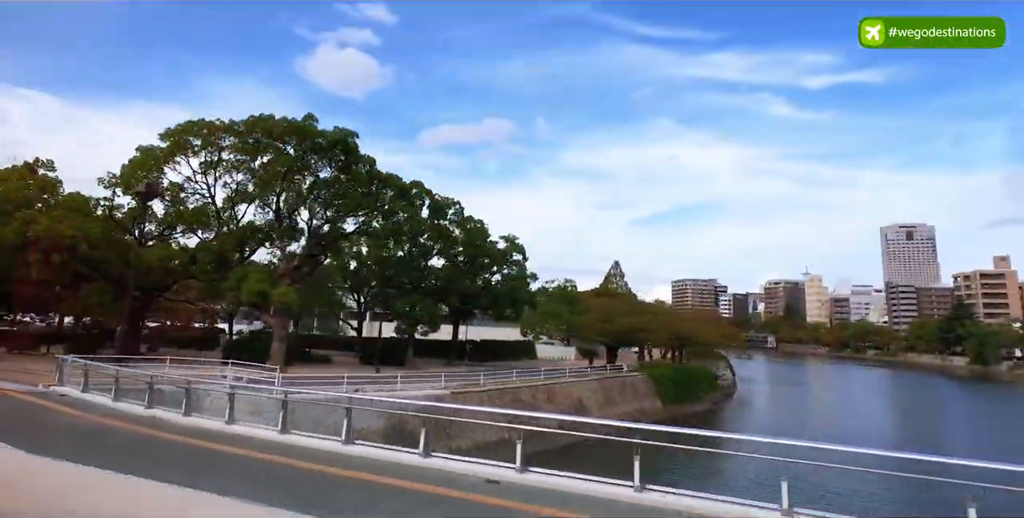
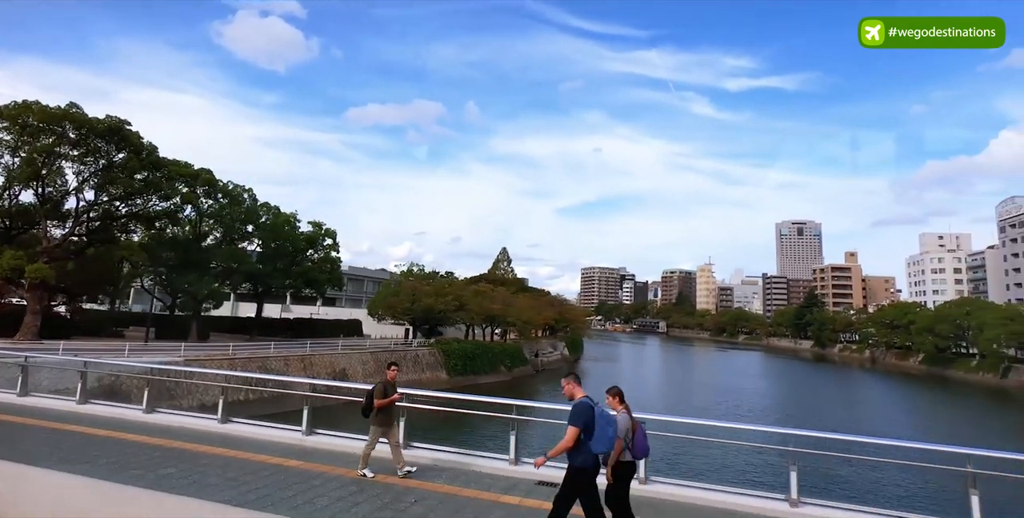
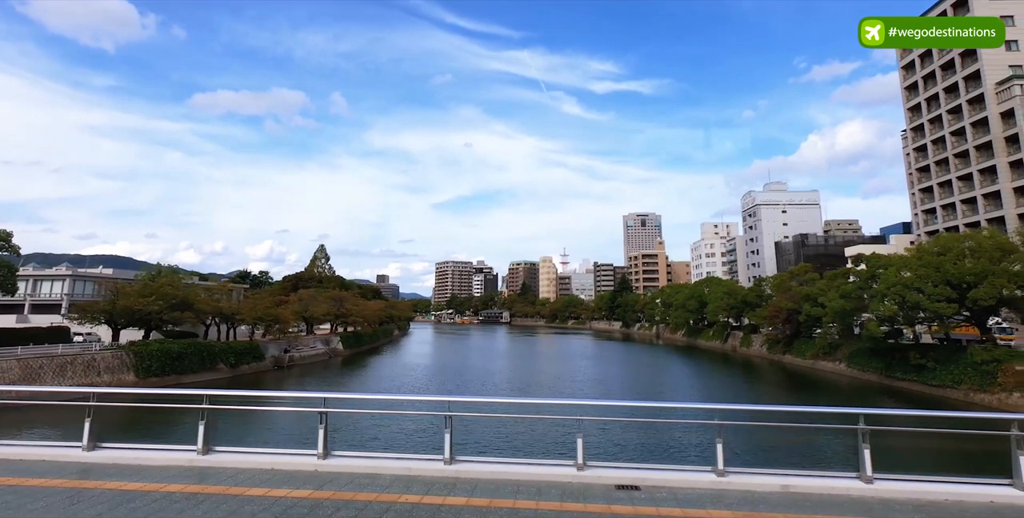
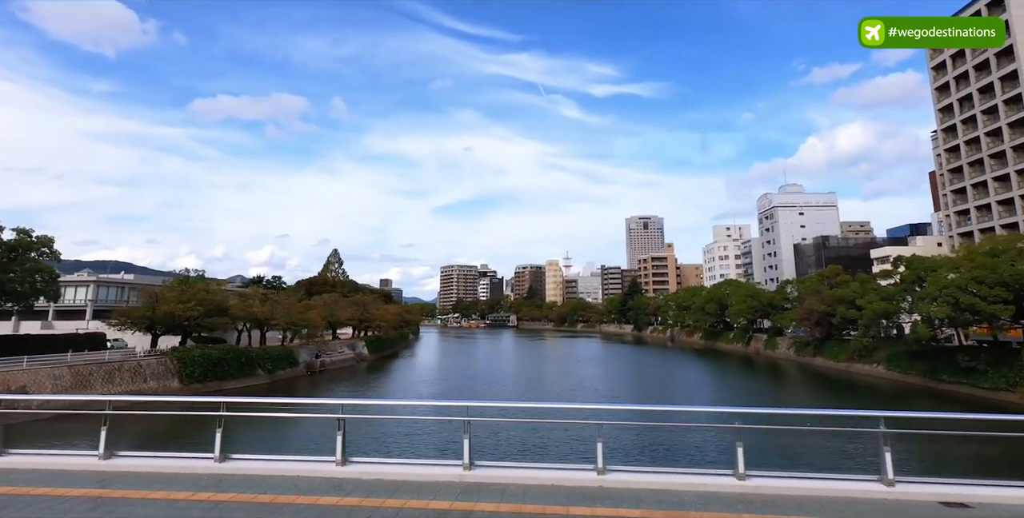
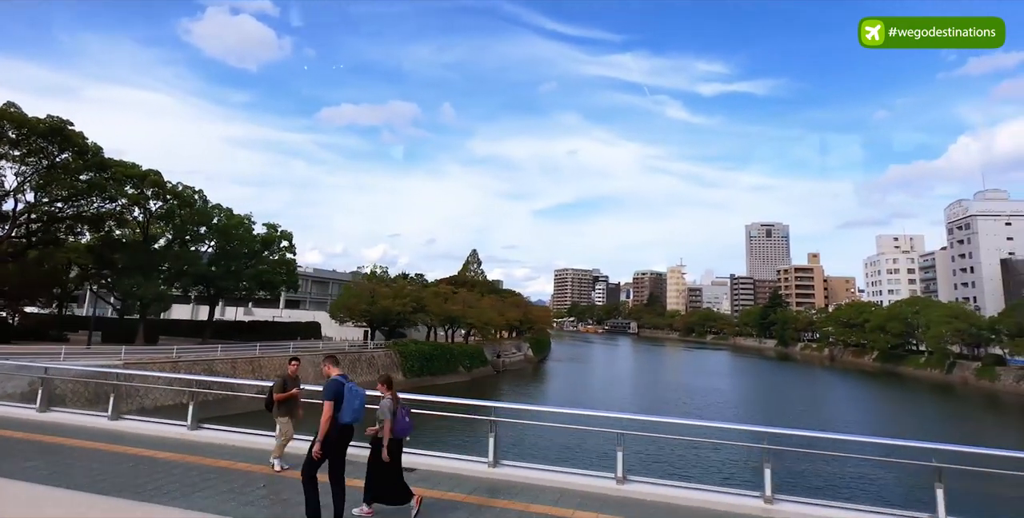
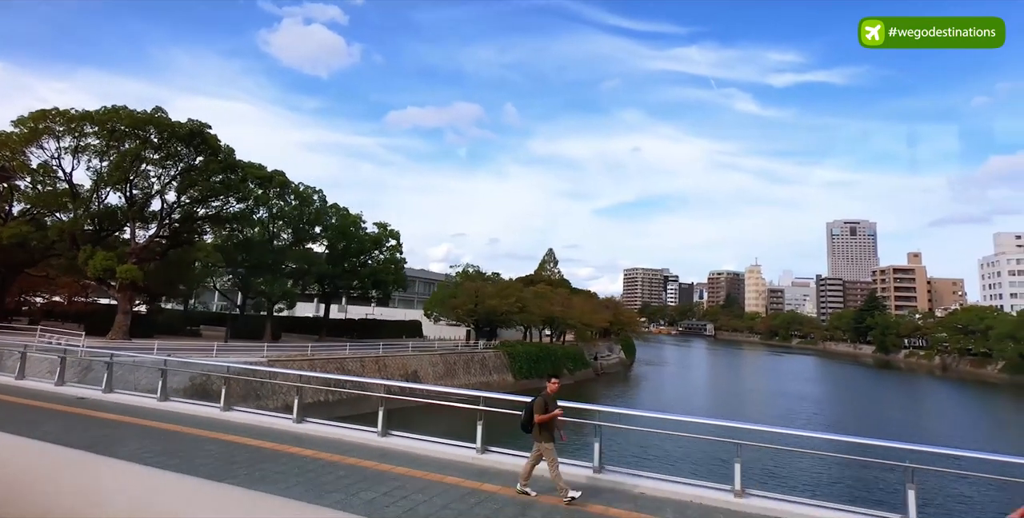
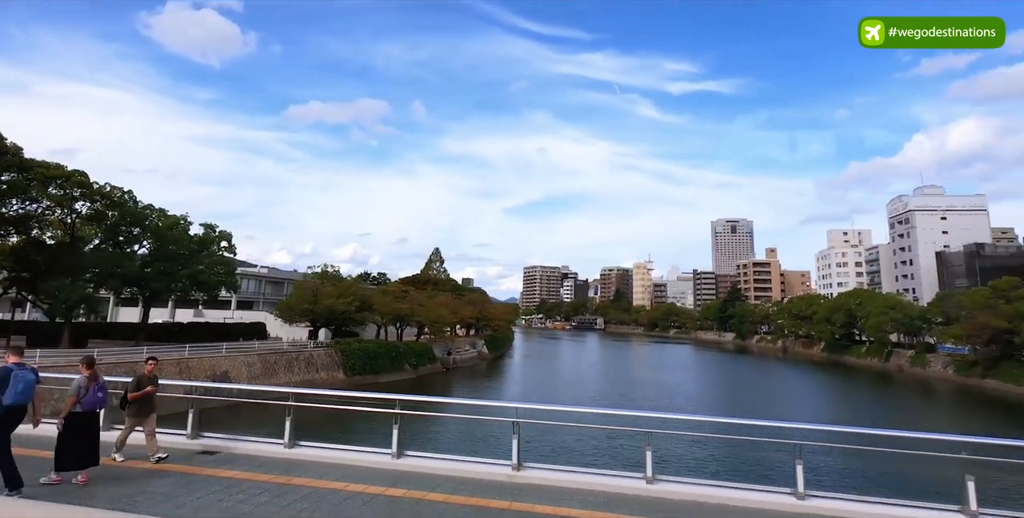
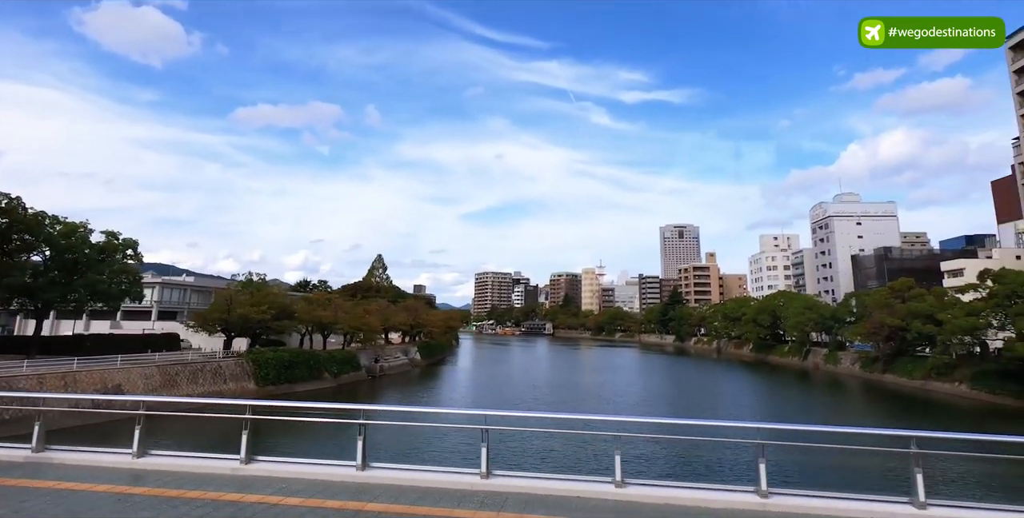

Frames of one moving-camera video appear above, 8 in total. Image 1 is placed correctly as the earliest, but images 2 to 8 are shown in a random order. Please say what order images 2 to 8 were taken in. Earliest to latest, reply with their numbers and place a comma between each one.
6, 2, 5, 7, 8, 4, 3
